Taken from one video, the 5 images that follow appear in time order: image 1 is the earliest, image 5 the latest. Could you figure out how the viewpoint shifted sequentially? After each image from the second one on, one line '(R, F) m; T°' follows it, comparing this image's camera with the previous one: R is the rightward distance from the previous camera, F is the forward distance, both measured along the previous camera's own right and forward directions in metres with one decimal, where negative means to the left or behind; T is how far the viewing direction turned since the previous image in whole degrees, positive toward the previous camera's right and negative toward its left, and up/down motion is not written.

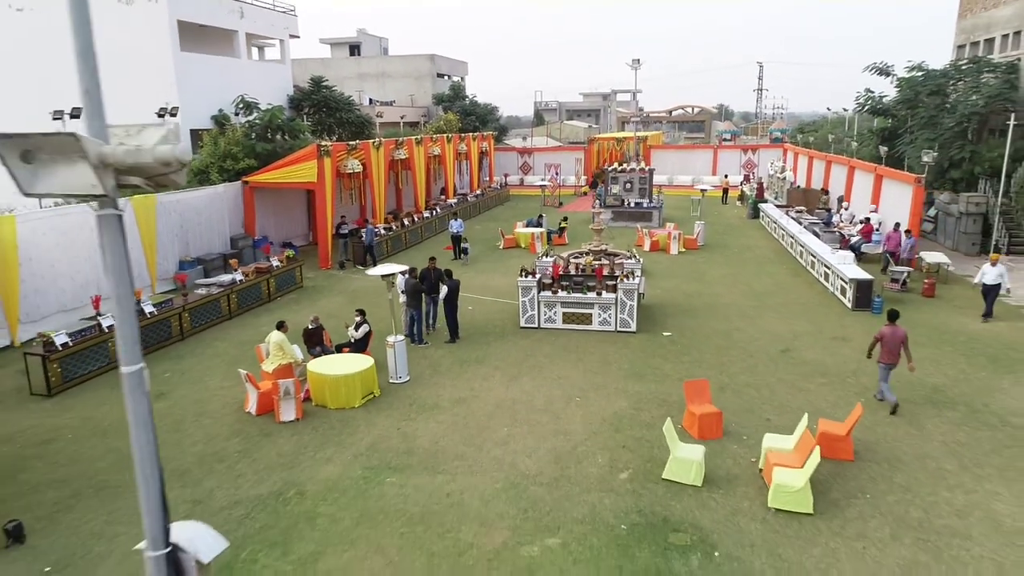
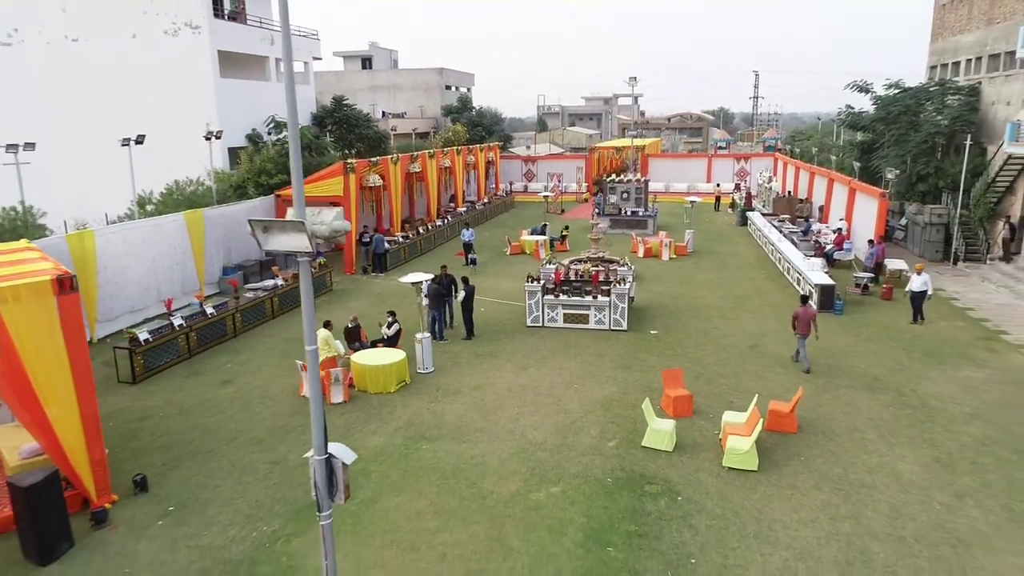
(-0.1, -1.9) m; 0°
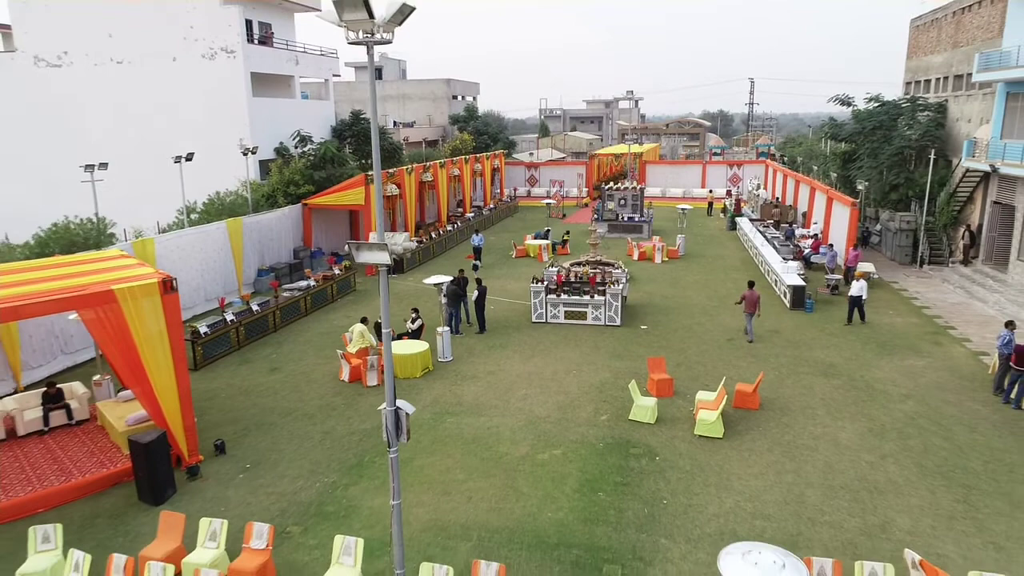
(-0.1, -1.9) m; 0°
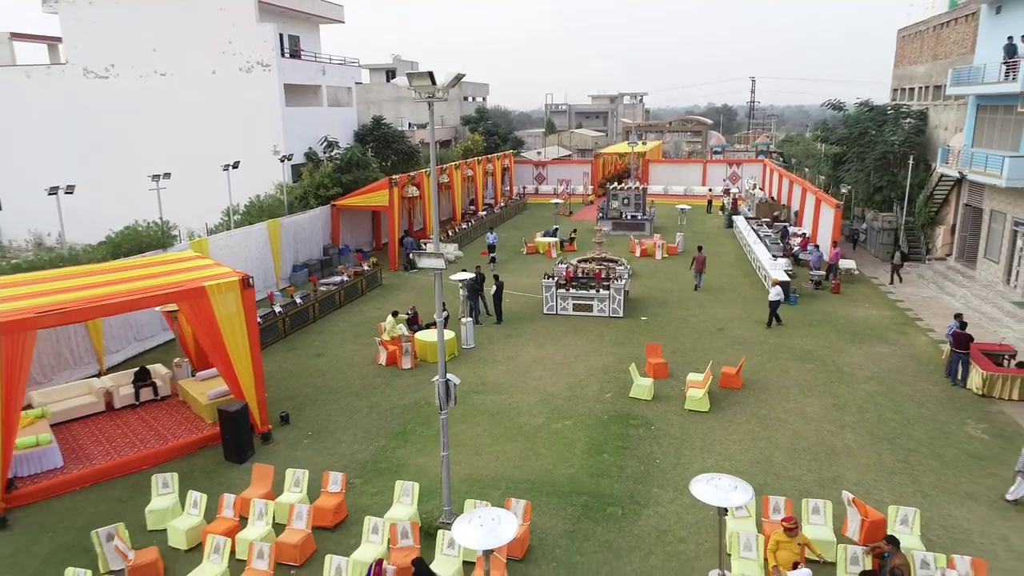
(-0.3, -1.8) m; 0°
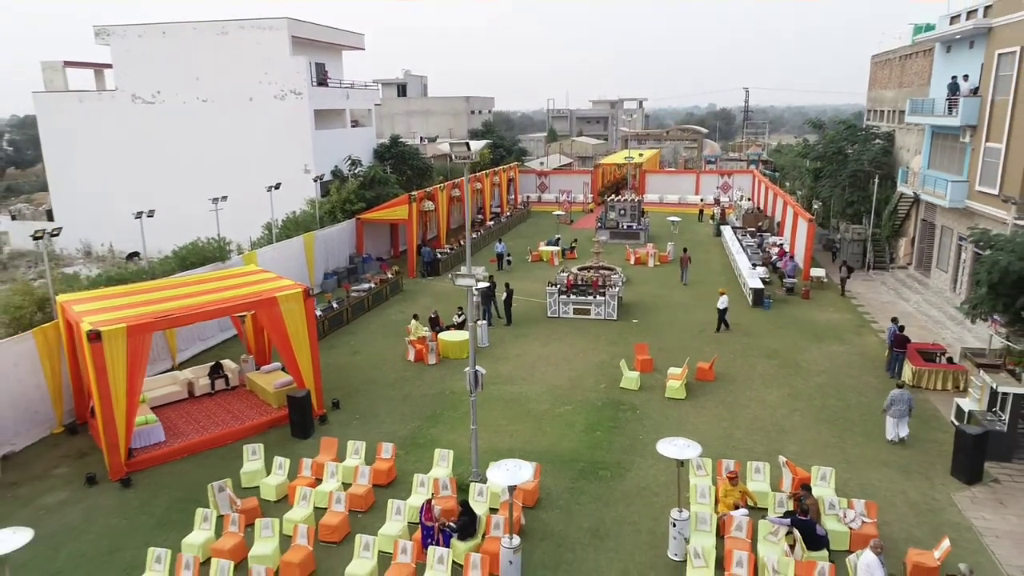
(-0.2, -2.5) m; 0°
